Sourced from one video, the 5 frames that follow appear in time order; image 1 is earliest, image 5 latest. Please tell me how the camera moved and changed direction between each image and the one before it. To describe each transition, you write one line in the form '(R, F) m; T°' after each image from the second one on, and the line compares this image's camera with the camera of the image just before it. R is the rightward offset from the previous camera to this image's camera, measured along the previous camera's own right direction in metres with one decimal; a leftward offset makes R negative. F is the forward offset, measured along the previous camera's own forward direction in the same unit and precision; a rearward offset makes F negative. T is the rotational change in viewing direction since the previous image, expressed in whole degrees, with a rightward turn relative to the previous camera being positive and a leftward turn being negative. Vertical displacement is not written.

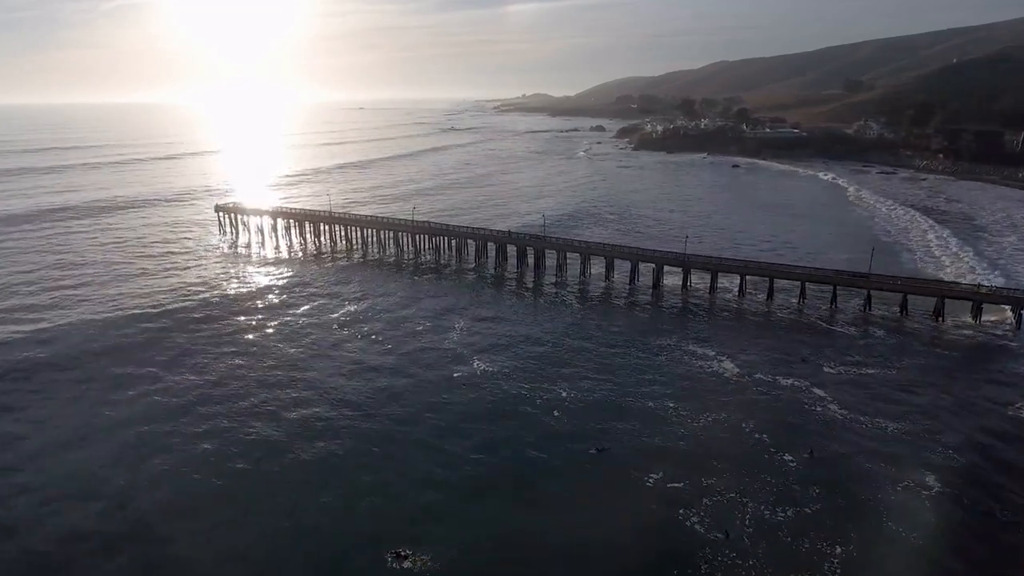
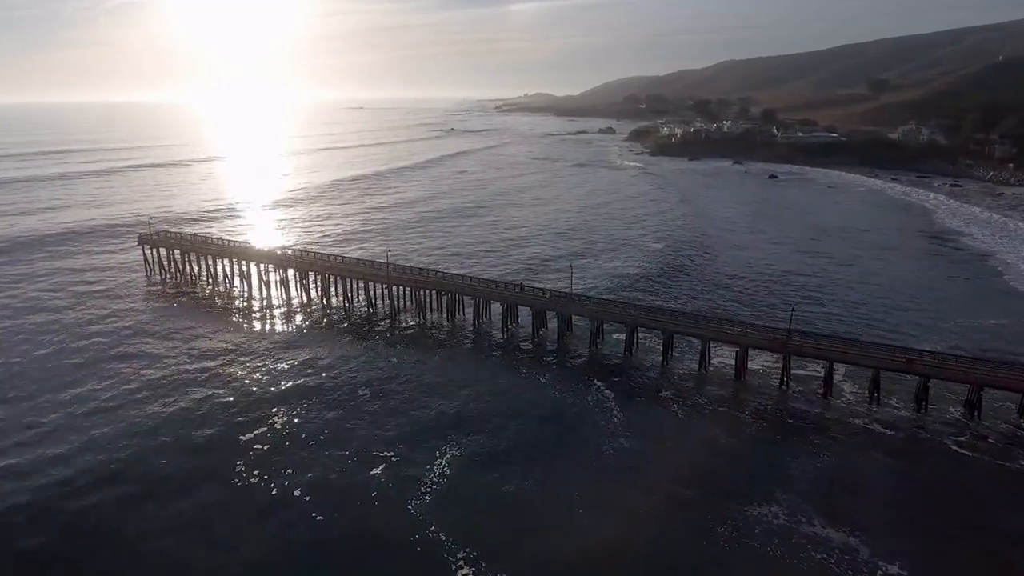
(-0.4, +14.4) m; 0°
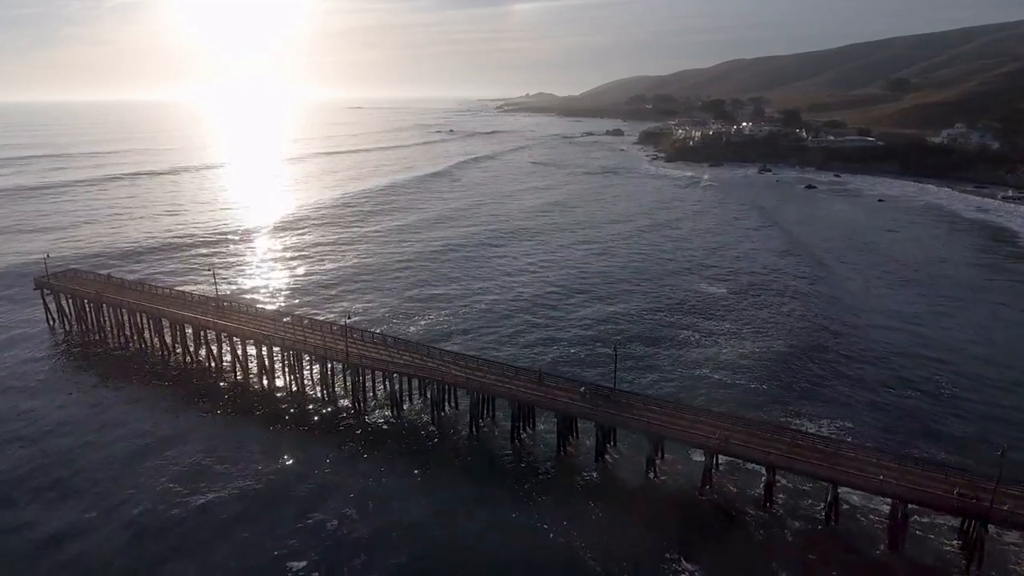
(-0.4, +11.8) m; 0°
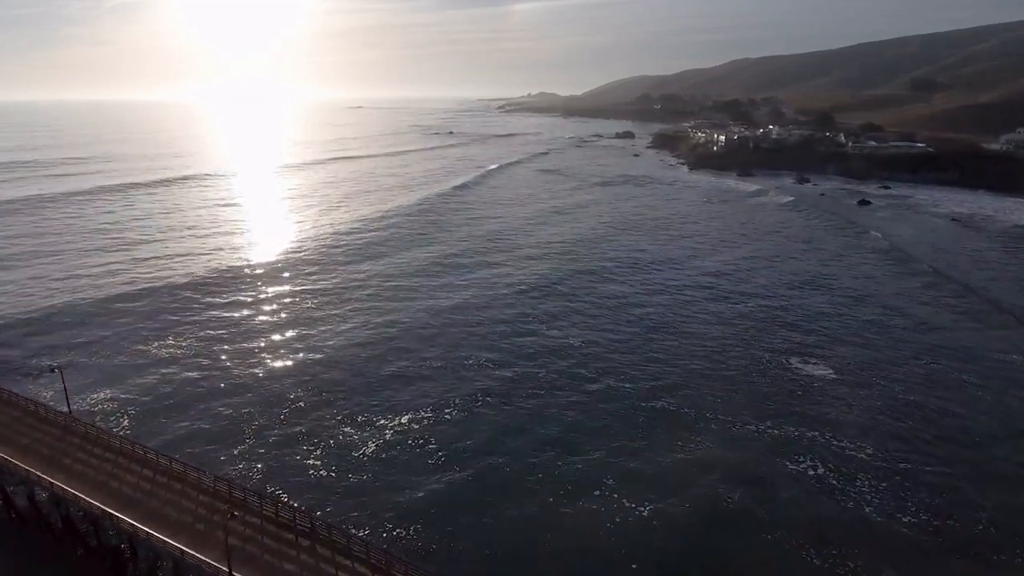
(-0.5, +13.1) m; 0°
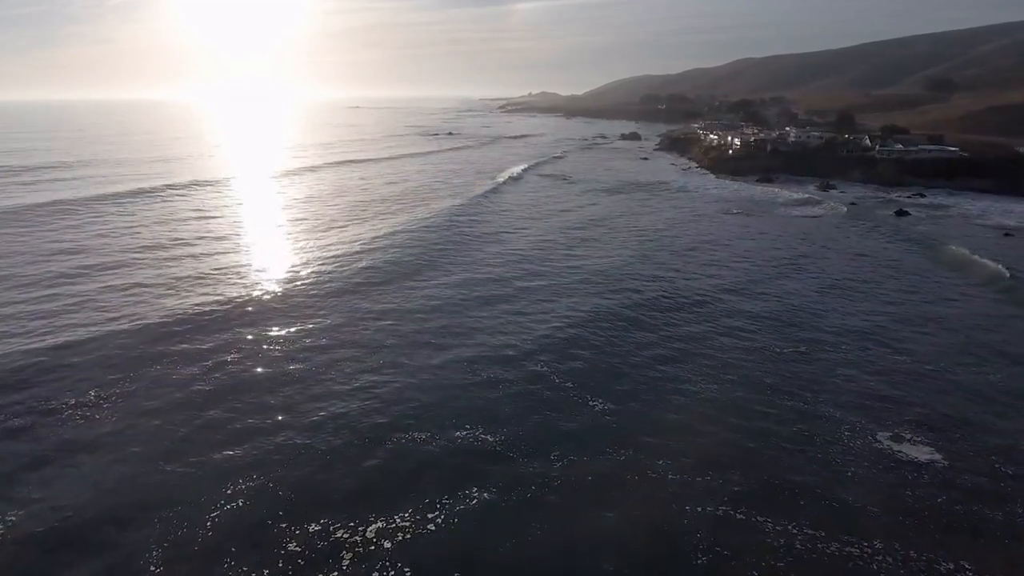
(-0.2, +7.4) m; 0°
